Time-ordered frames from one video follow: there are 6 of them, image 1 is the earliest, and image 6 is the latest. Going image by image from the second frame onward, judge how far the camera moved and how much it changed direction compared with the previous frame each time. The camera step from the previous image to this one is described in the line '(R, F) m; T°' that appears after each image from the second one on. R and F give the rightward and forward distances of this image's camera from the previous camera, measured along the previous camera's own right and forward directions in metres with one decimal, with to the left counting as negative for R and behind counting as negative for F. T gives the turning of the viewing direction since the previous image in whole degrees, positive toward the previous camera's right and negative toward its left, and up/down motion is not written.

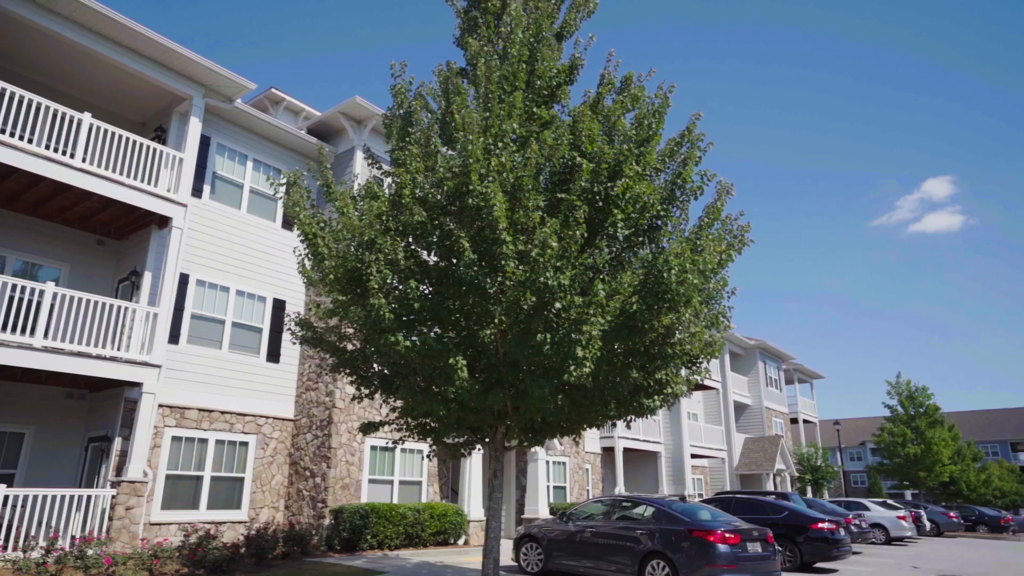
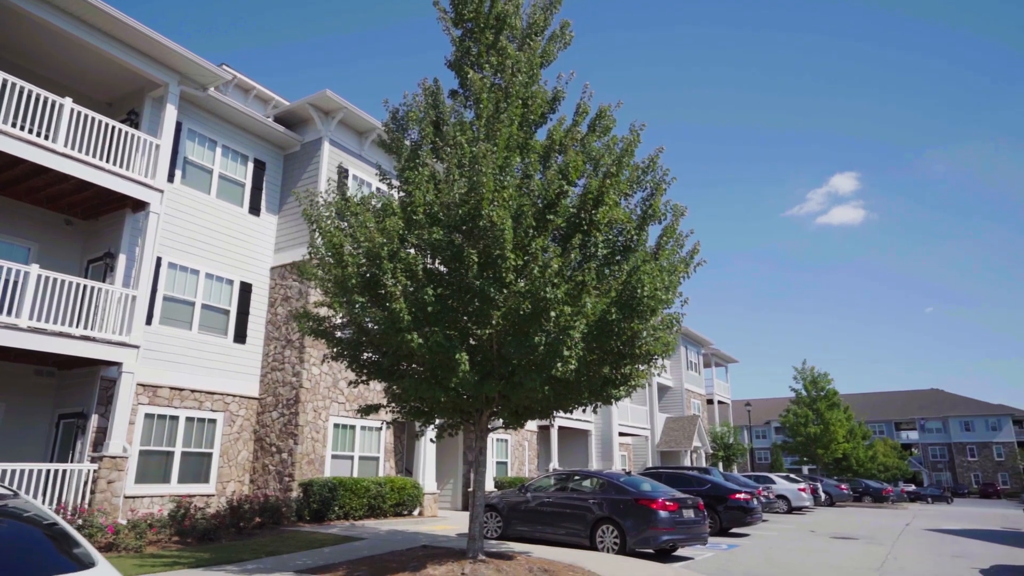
(-0.9, -1.2) m; +6°
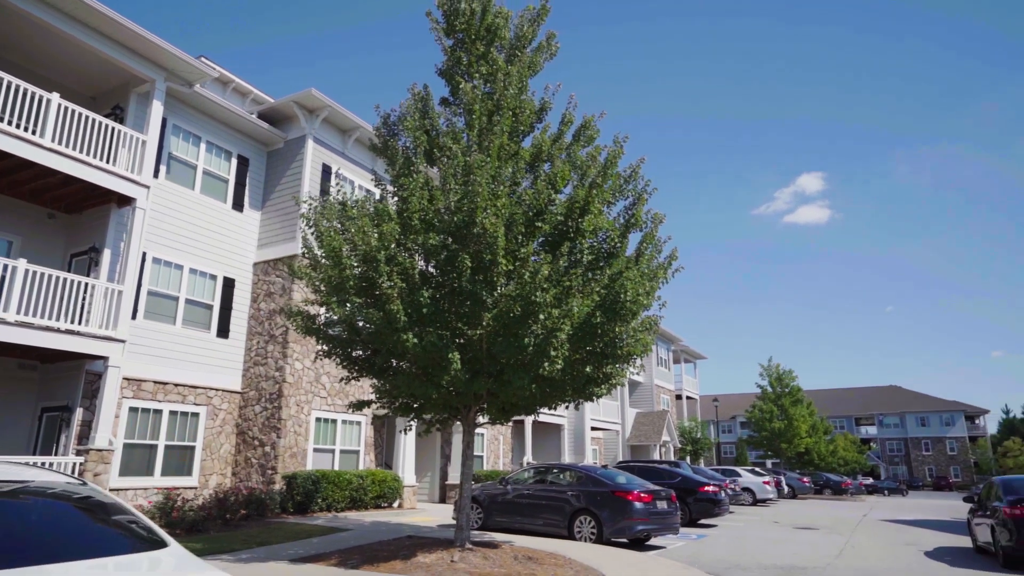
(-0.2, -0.4) m; +2°
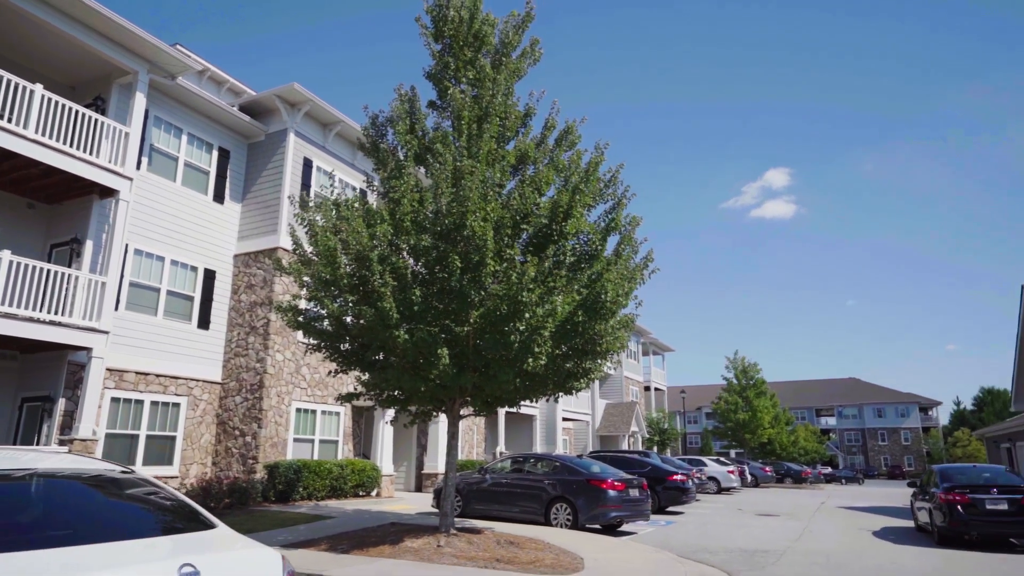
(-0.2, -0.4) m; +3°
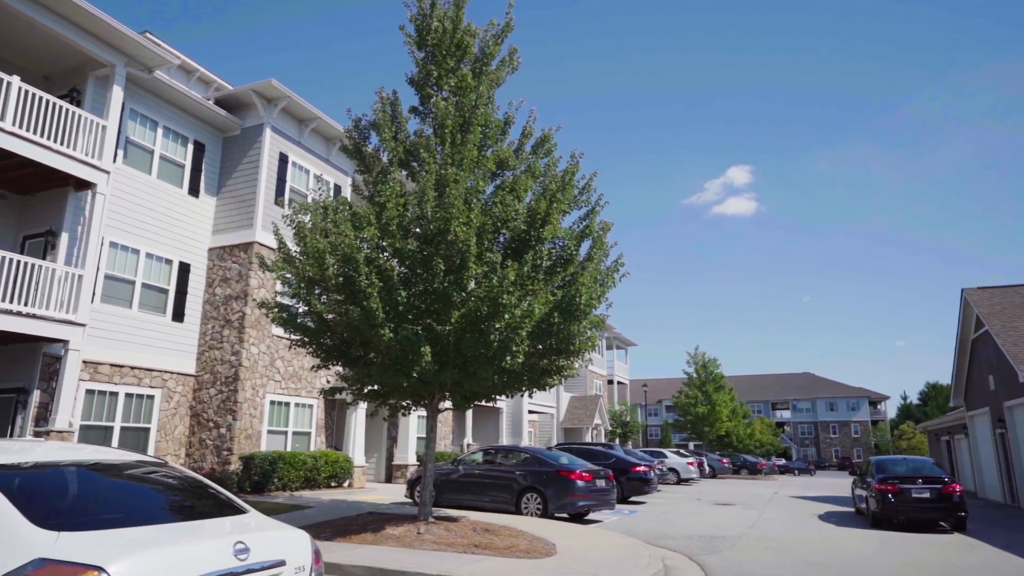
(-0.2, -0.5) m; +3°
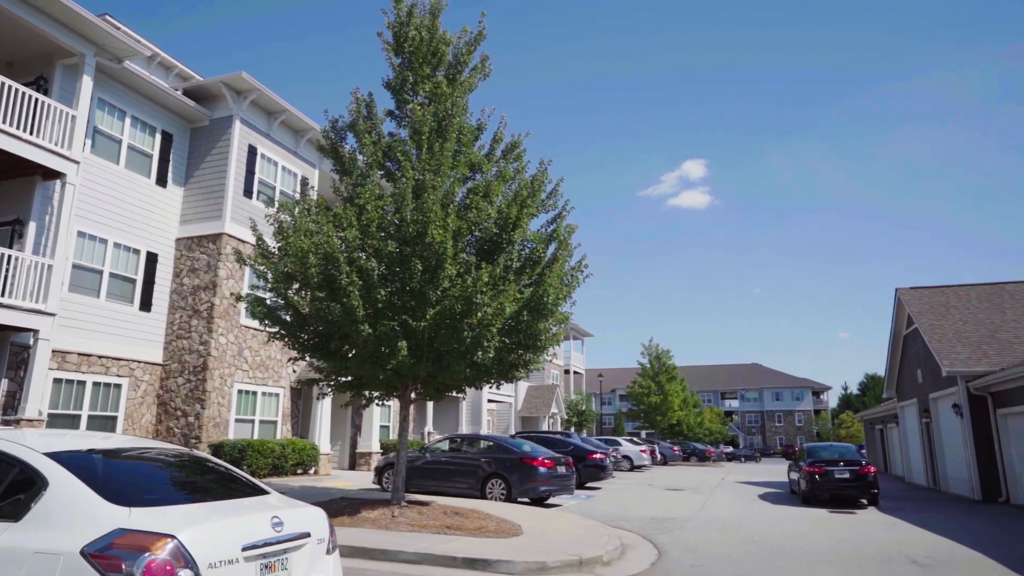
(-0.2, -0.6) m; +4°
